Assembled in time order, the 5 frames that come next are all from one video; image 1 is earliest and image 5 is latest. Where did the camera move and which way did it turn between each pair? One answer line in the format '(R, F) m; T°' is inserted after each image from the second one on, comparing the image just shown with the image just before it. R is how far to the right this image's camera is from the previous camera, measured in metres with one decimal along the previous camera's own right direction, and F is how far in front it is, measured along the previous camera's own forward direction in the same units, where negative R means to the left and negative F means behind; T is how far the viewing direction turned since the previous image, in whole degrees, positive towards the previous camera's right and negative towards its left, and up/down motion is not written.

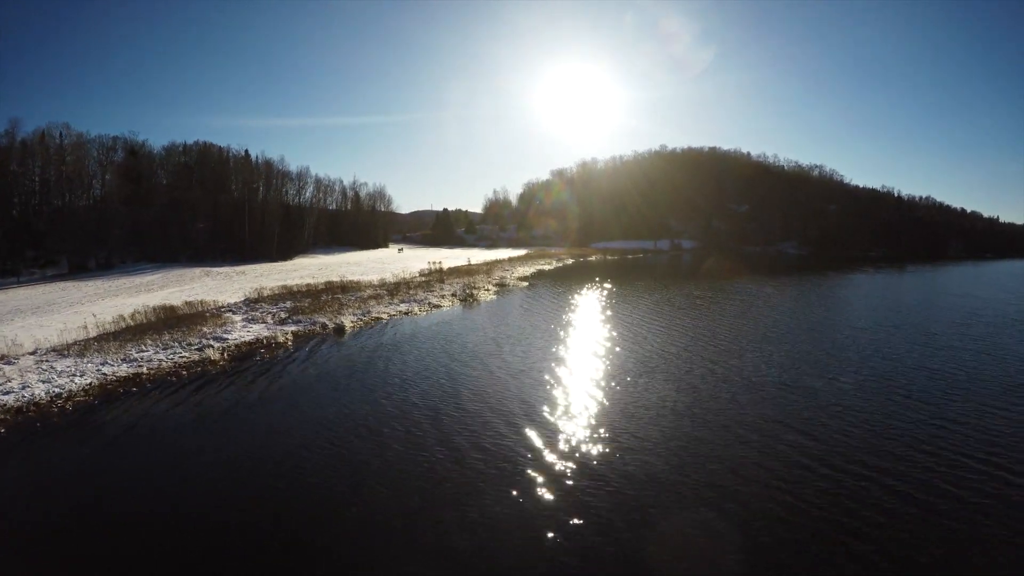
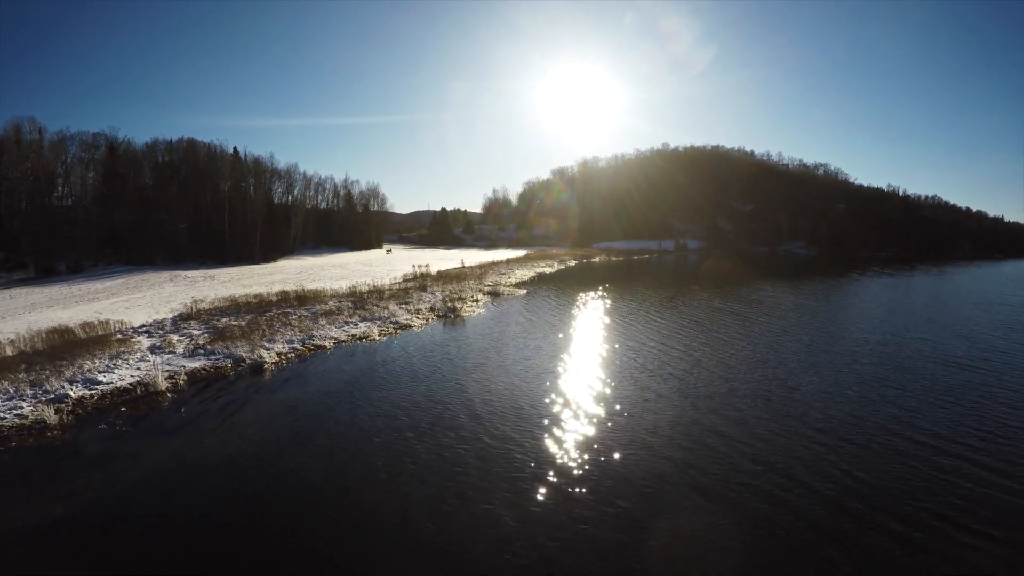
(+0.2, +2.7) m; 0°
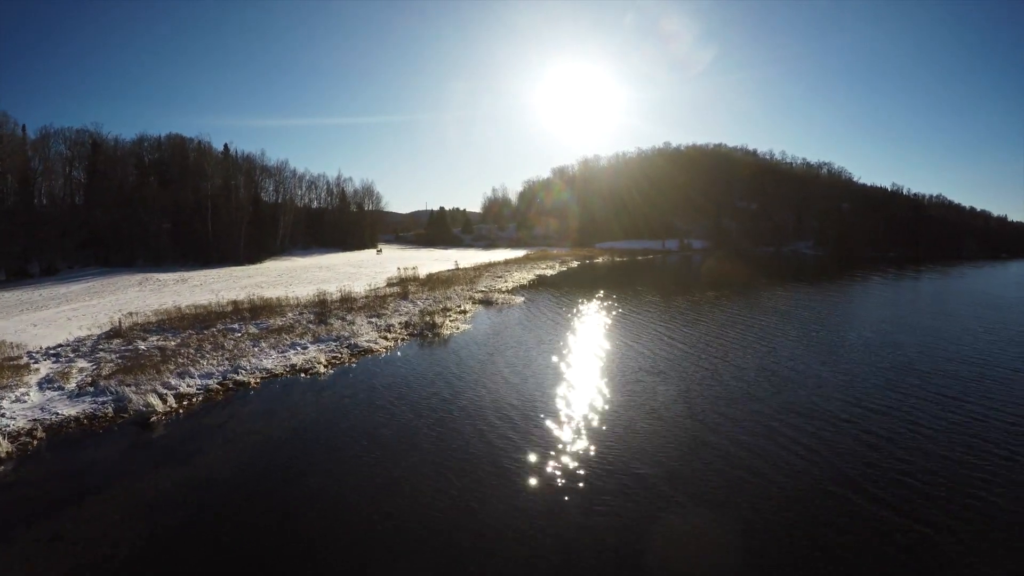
(+0.1, +2.0) m; 0°
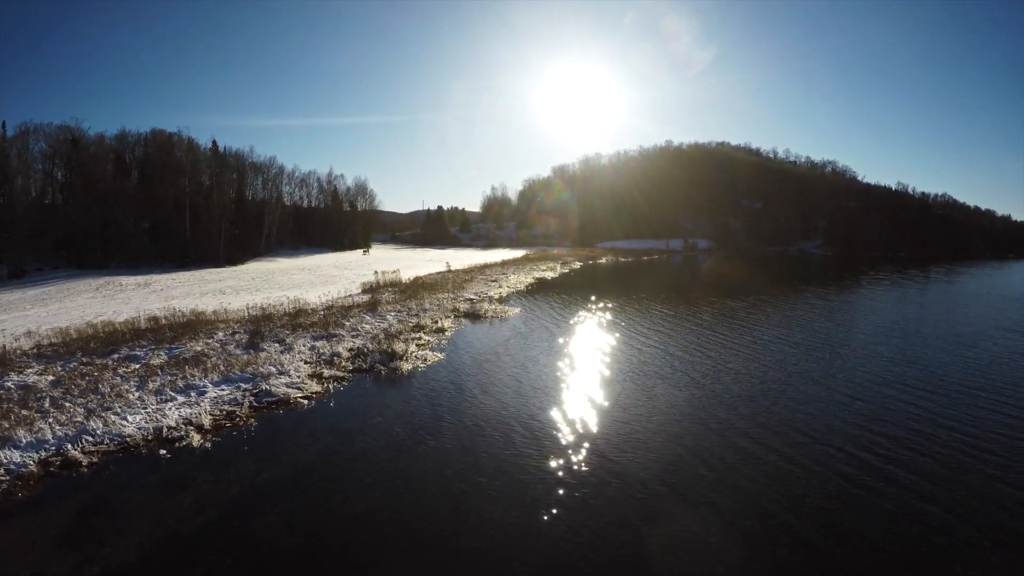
(+0.2, +2.2) m; 0°
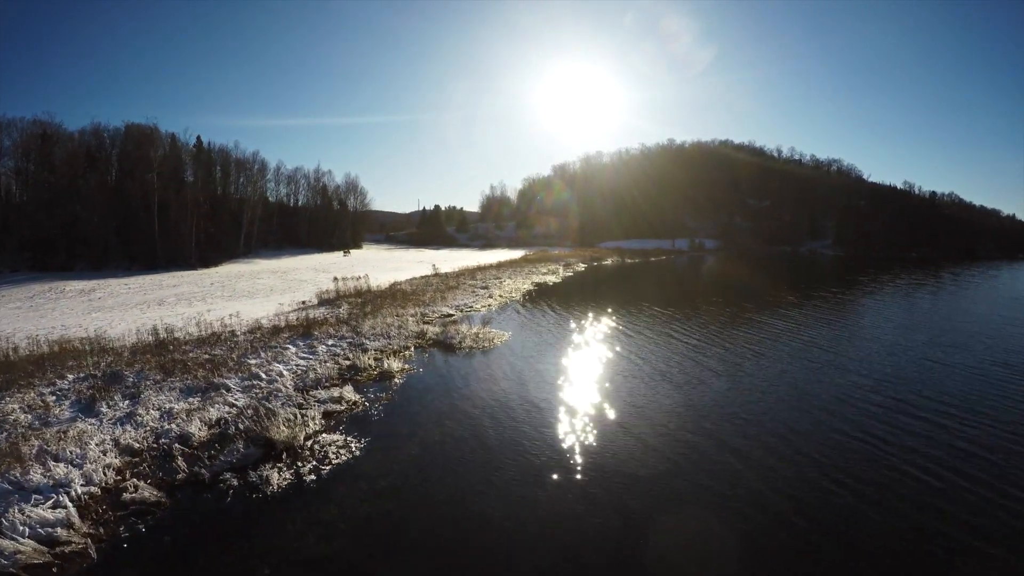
(+0.2, +2.7) m; 0°
